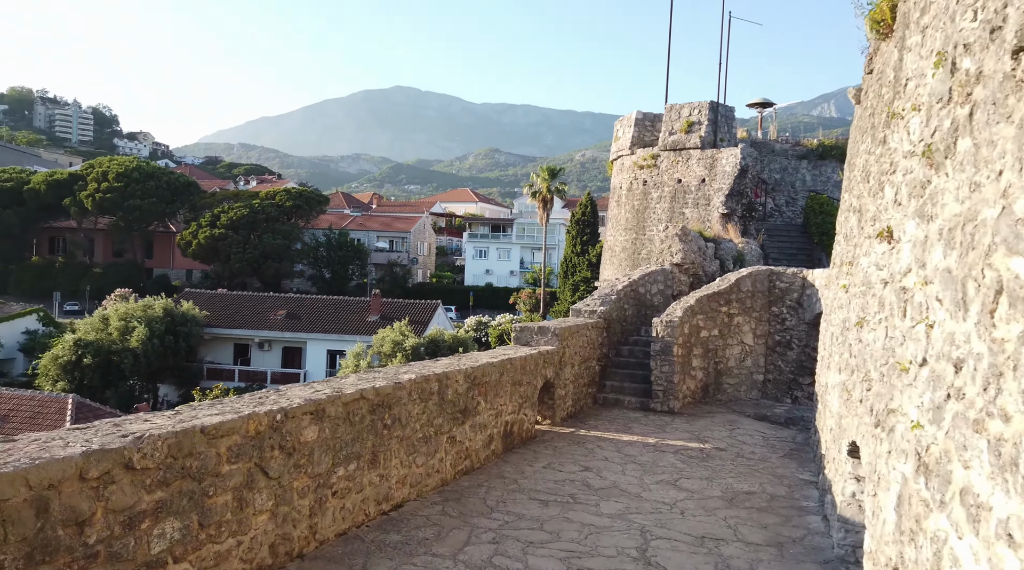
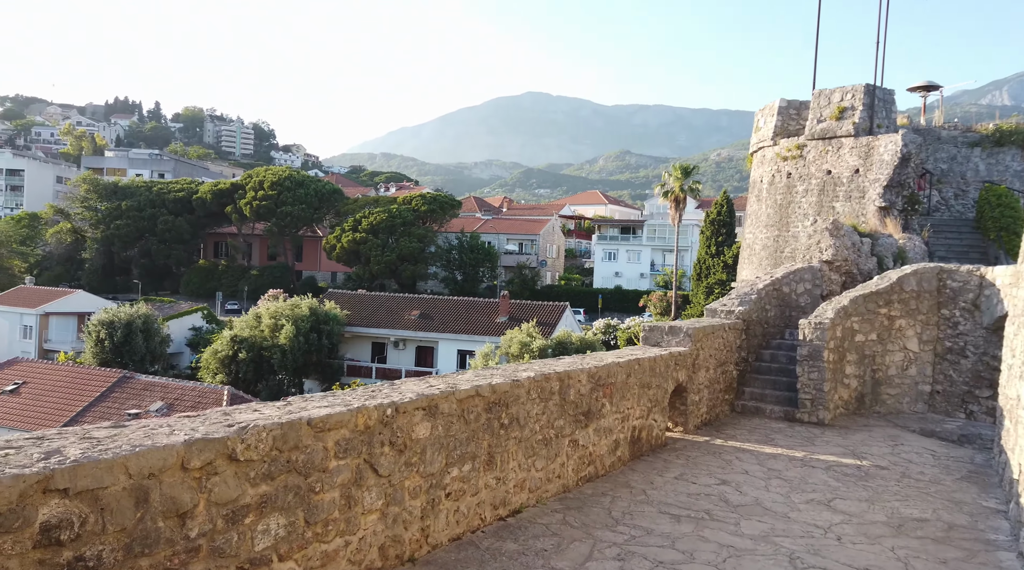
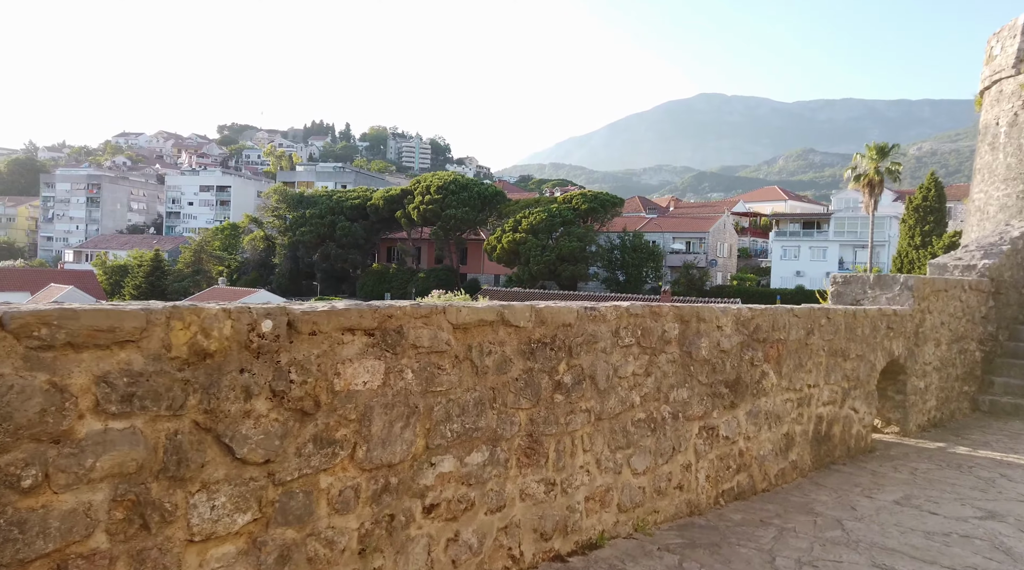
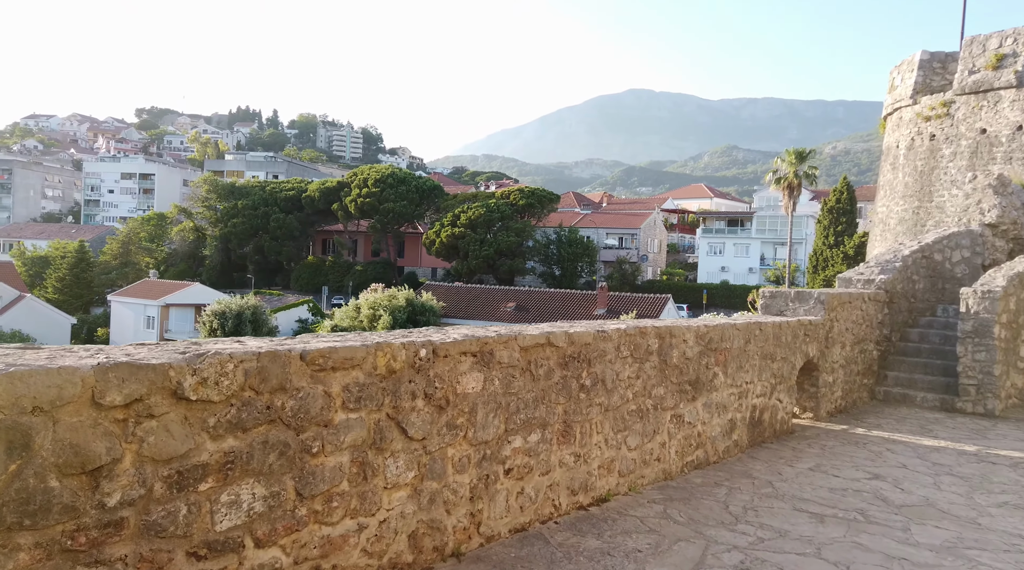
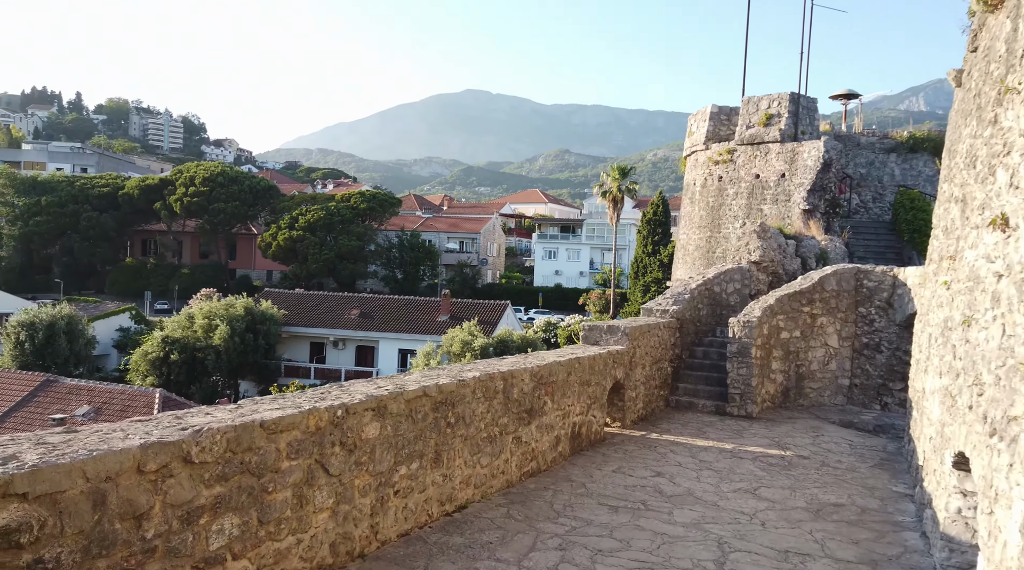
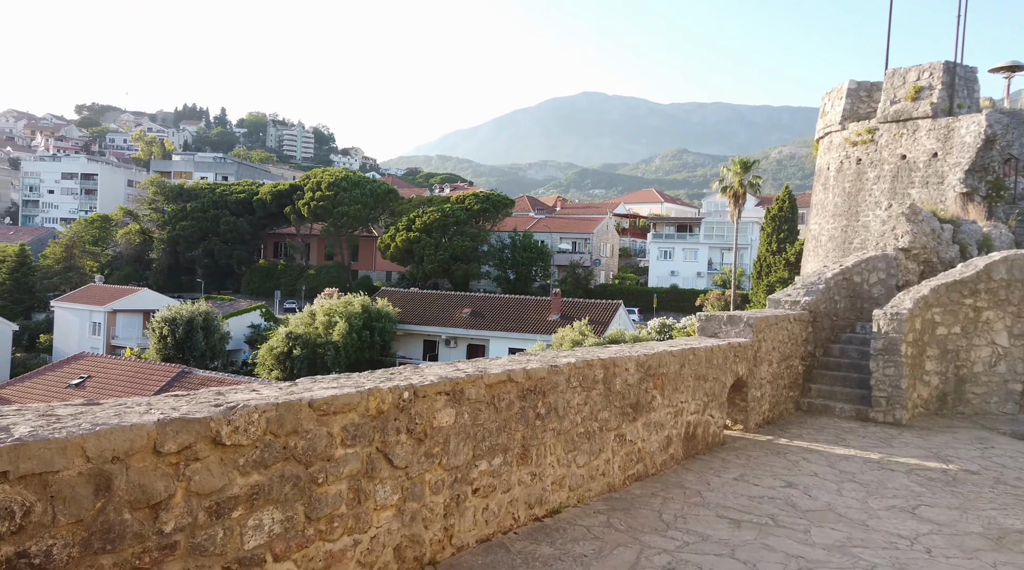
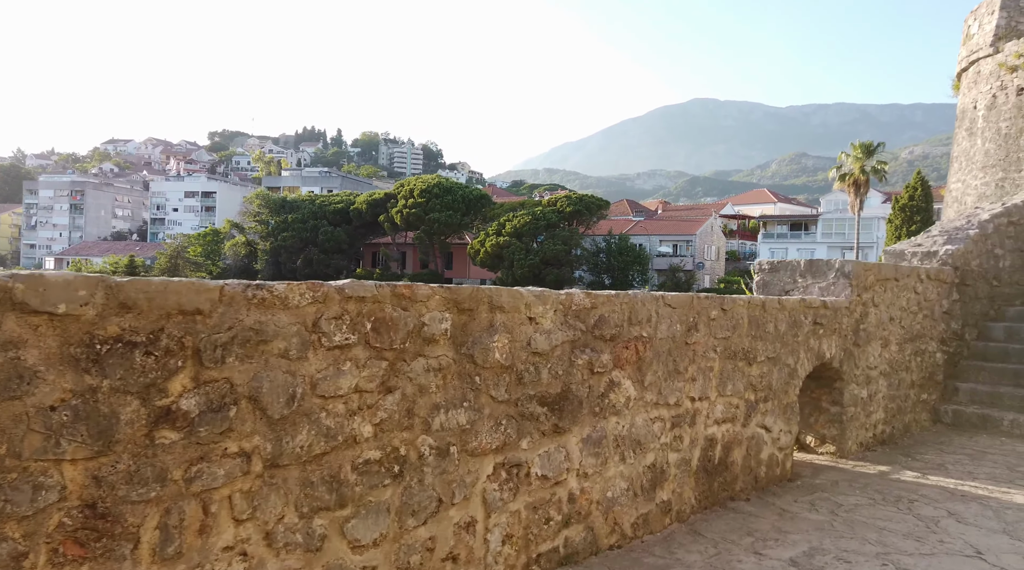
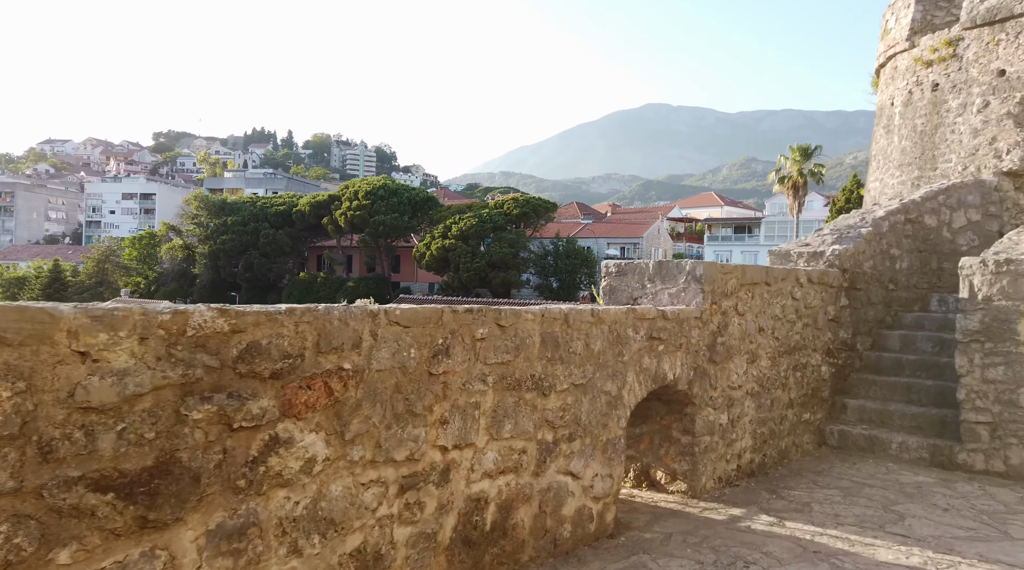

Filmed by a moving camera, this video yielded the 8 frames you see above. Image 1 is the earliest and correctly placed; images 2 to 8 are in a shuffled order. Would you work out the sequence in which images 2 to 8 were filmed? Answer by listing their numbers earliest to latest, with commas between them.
5, 2, 6, 4, 3, 7, 8
